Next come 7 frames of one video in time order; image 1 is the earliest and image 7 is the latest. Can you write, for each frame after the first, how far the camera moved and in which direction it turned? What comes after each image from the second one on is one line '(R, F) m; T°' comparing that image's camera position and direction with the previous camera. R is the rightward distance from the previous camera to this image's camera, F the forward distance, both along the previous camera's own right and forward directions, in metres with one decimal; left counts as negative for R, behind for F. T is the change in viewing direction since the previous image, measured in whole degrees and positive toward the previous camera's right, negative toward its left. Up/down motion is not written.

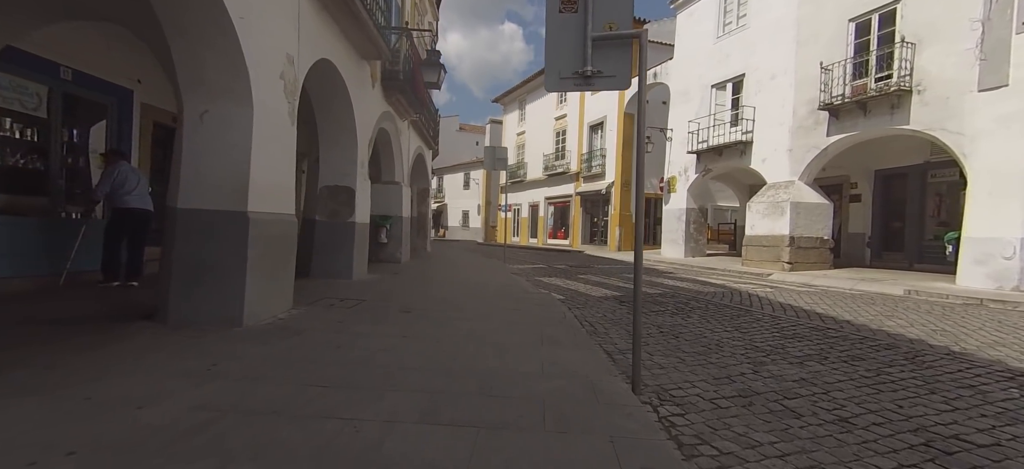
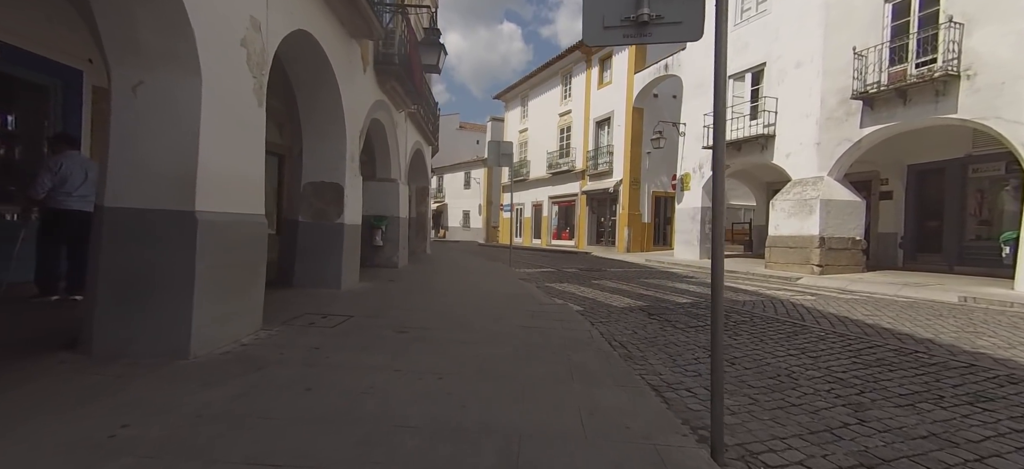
(-0.2, +1.0) m; 0°
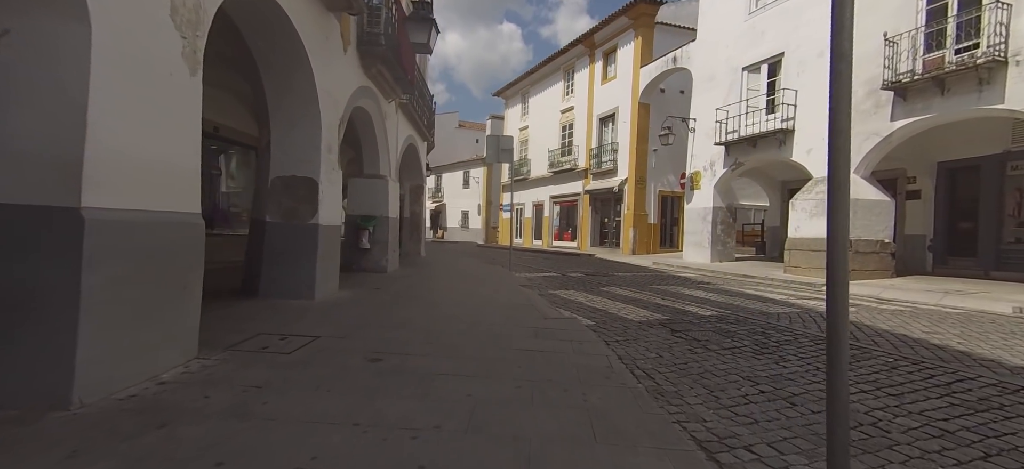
(0.0, +1.0) m; 0°
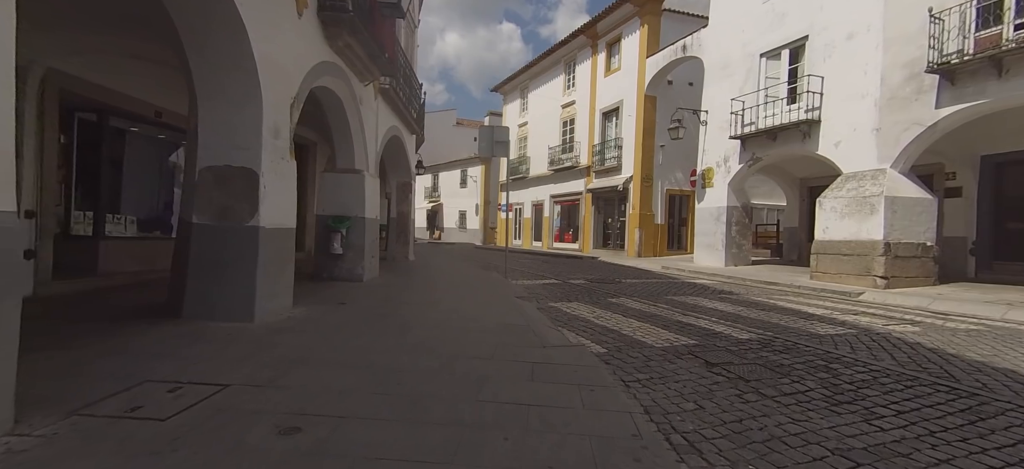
(+0.1, +1.3) m; 0°
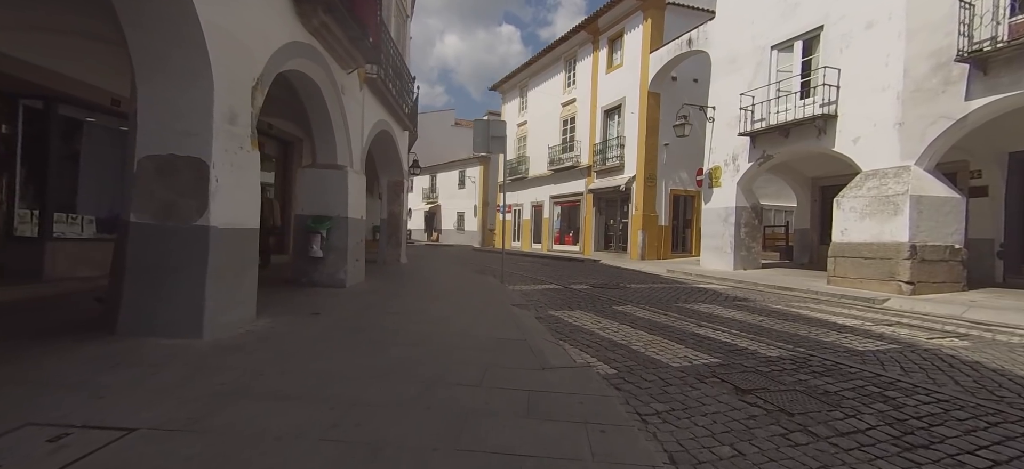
(+0.1, +0.7) m; 0°
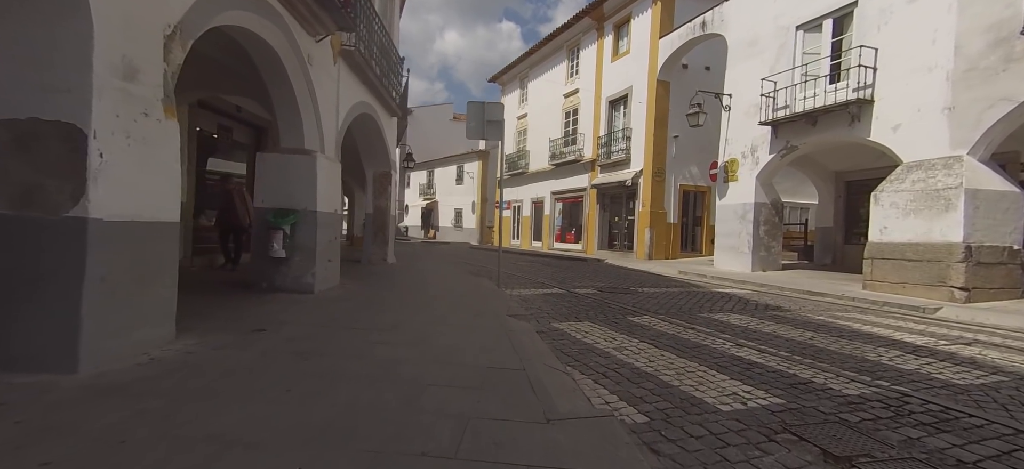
(0.0, +1.2) m; 0°
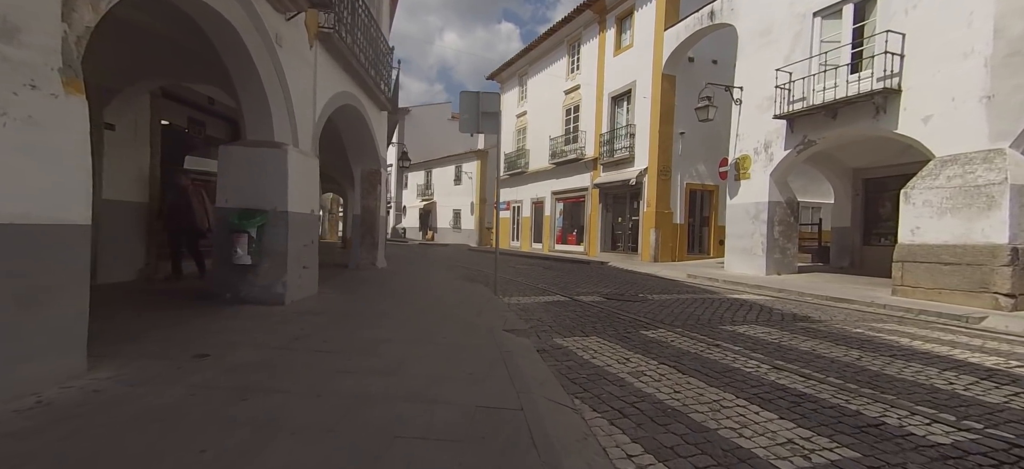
(0.0, +0.8) m; 0°
